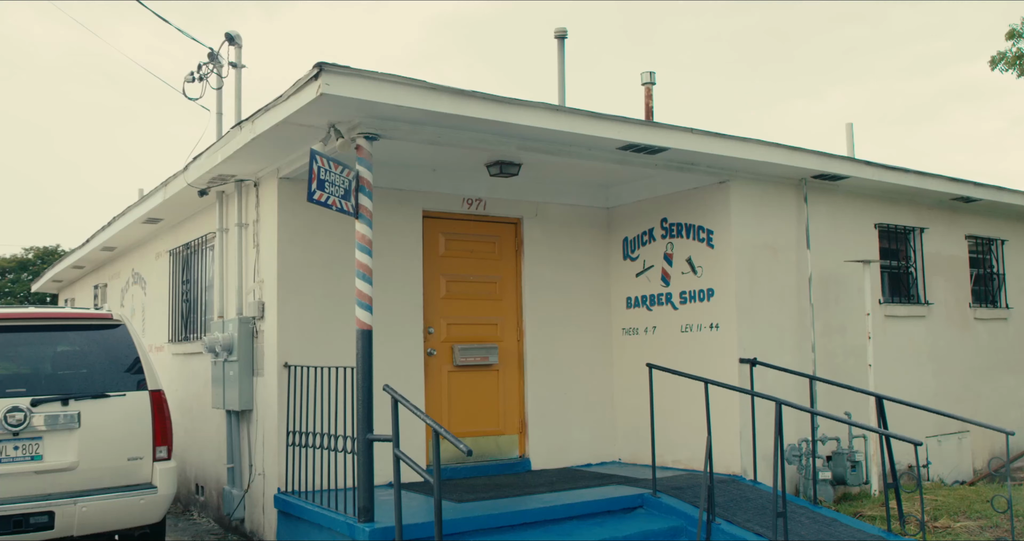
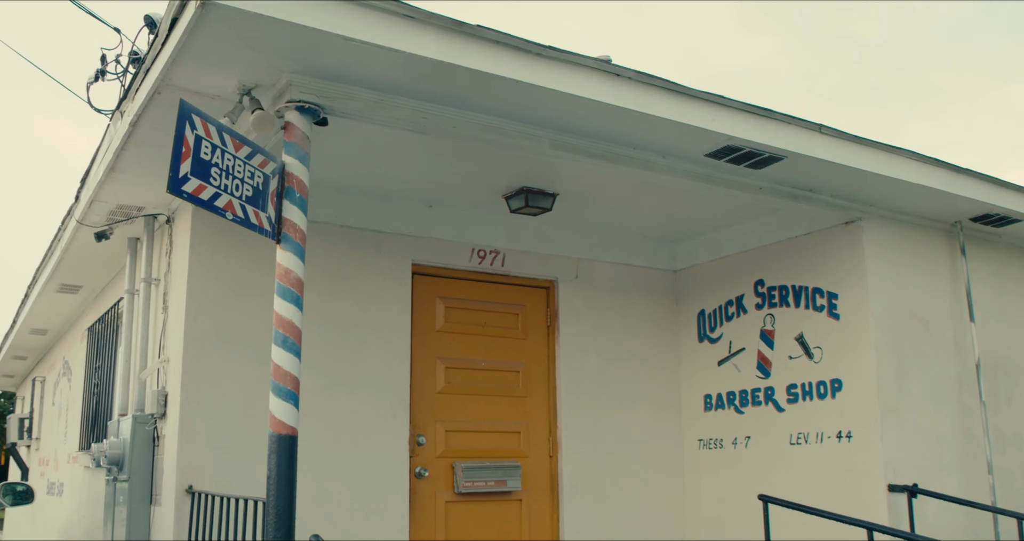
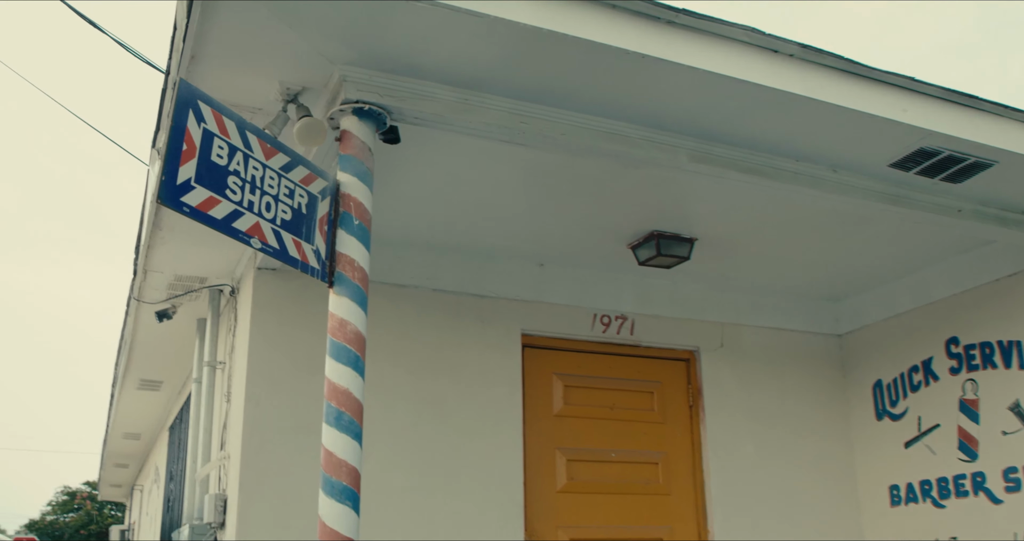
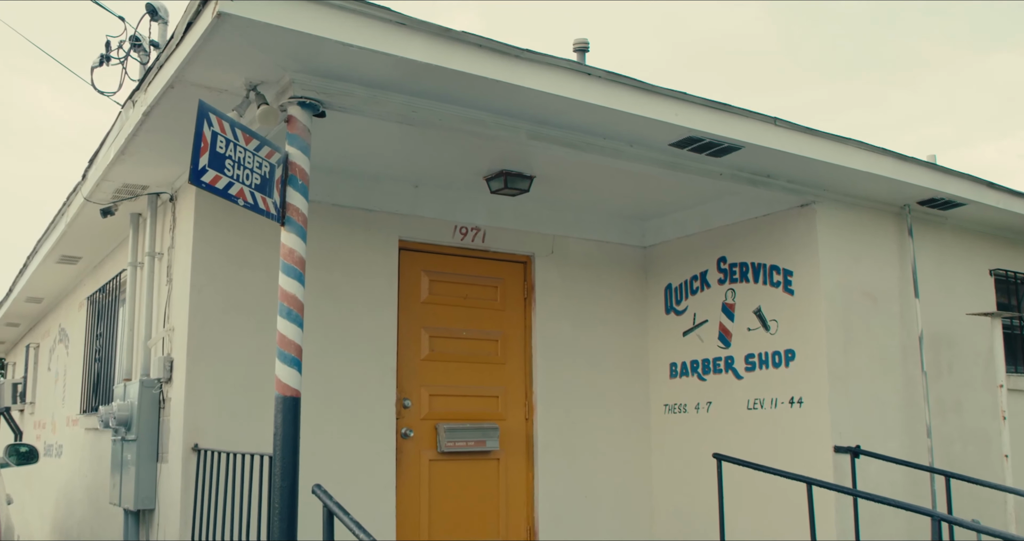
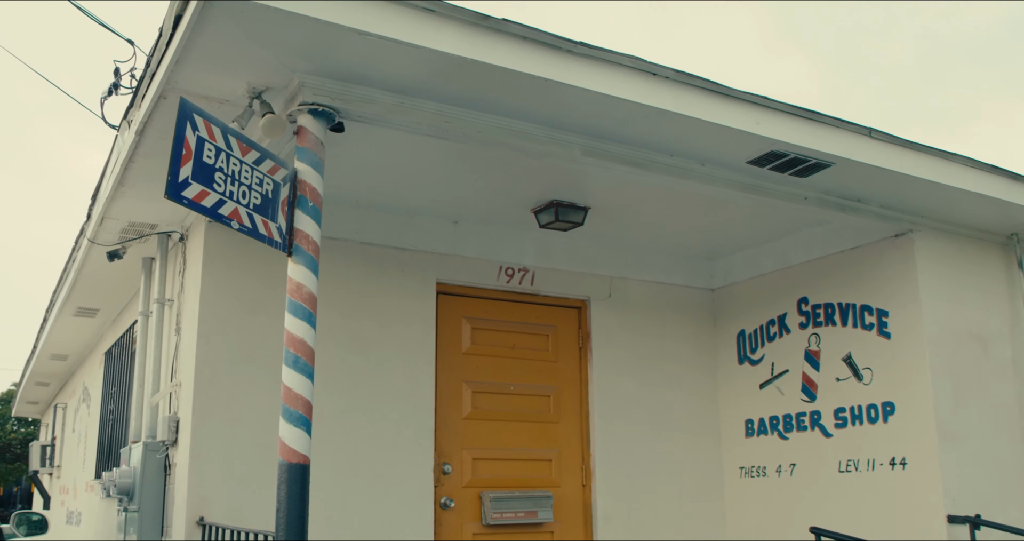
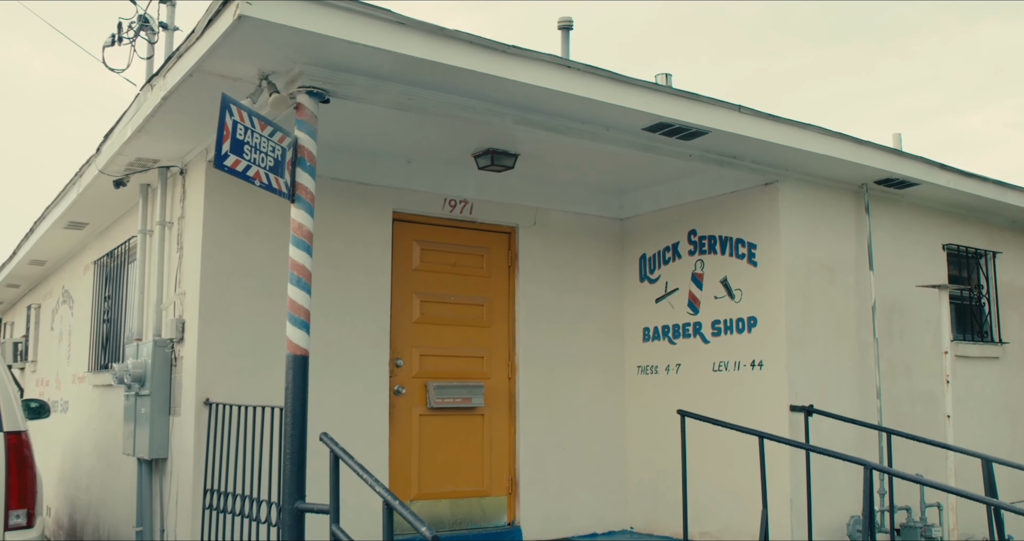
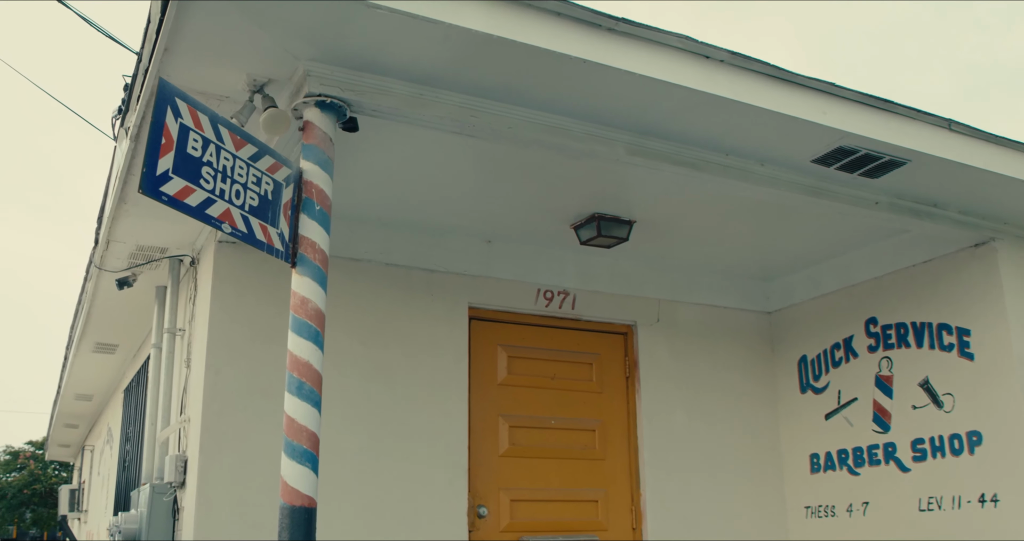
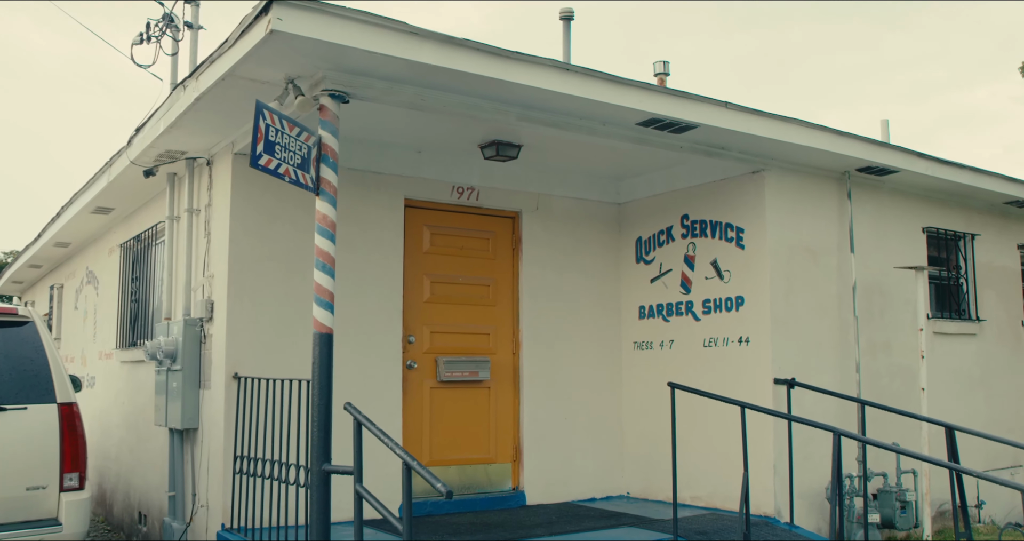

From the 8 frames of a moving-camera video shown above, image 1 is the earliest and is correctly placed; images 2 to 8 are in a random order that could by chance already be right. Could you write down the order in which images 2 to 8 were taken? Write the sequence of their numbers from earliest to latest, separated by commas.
8, 6, 4, 2, 5, 7, 3
